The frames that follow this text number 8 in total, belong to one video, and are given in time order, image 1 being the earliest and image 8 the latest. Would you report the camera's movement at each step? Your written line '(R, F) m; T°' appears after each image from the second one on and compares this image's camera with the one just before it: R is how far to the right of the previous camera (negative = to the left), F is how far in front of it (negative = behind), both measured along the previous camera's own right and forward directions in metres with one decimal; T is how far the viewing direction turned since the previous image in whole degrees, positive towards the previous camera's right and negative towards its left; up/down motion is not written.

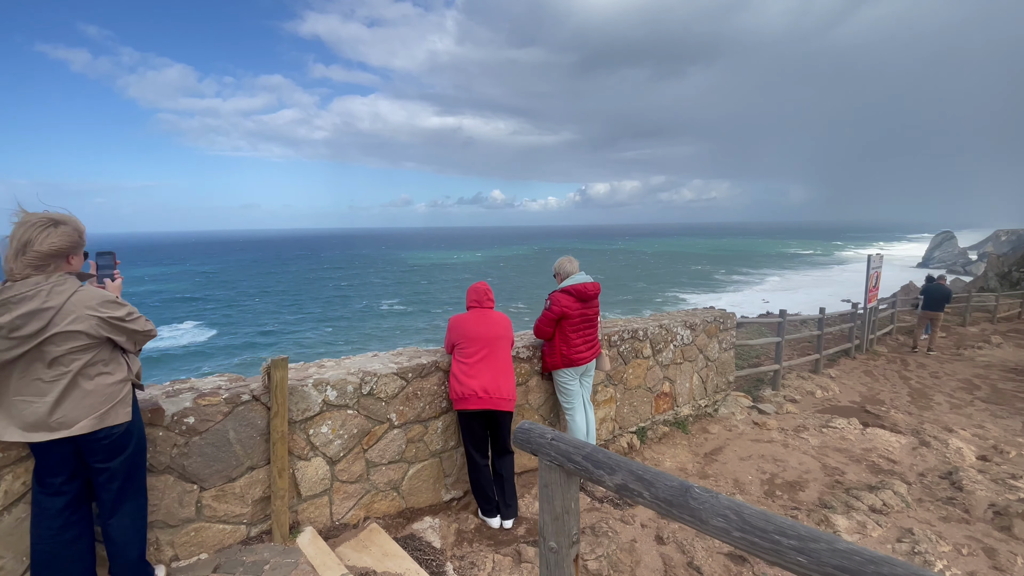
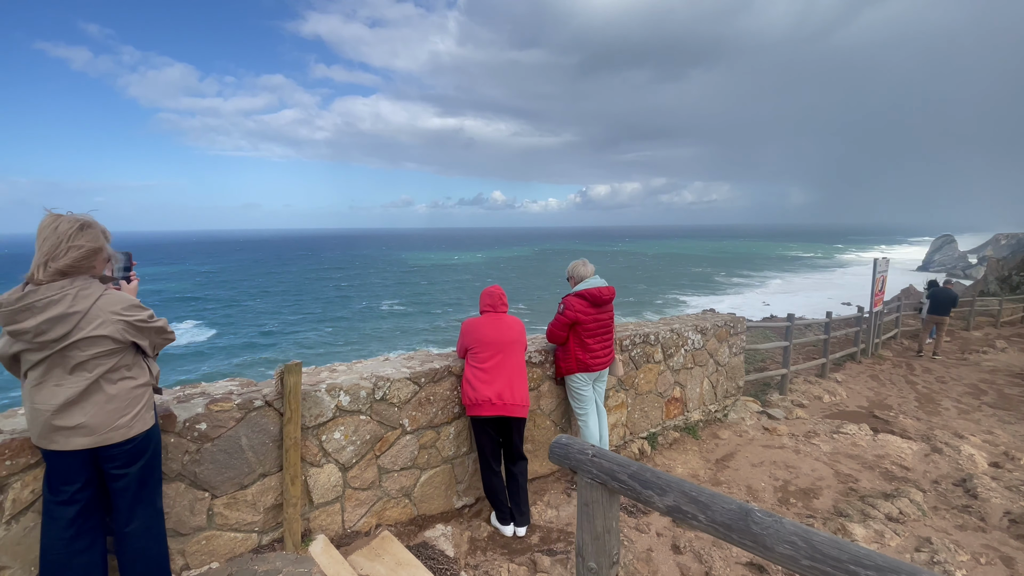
(-0.1, +0.1) m; 0°
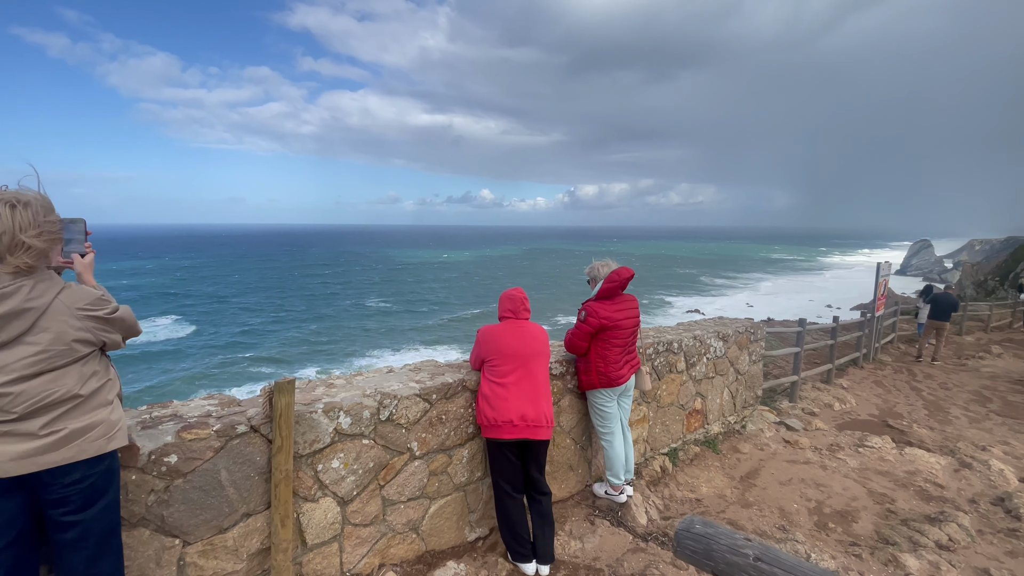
(-0.3, +0.5) m; +2°
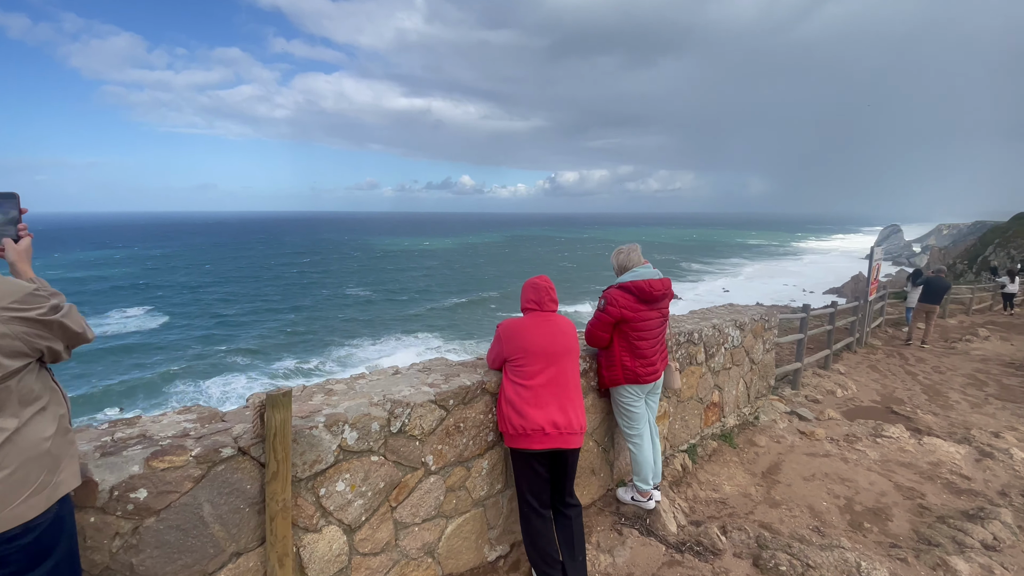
(-0.3, +0.4) m; +2°
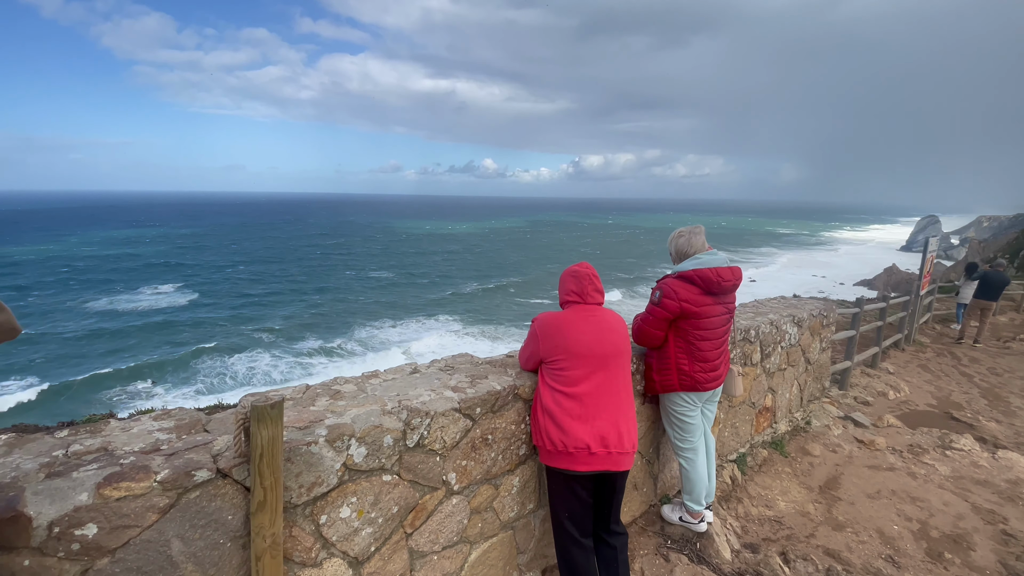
(-0.1, +0.5) m; -2°
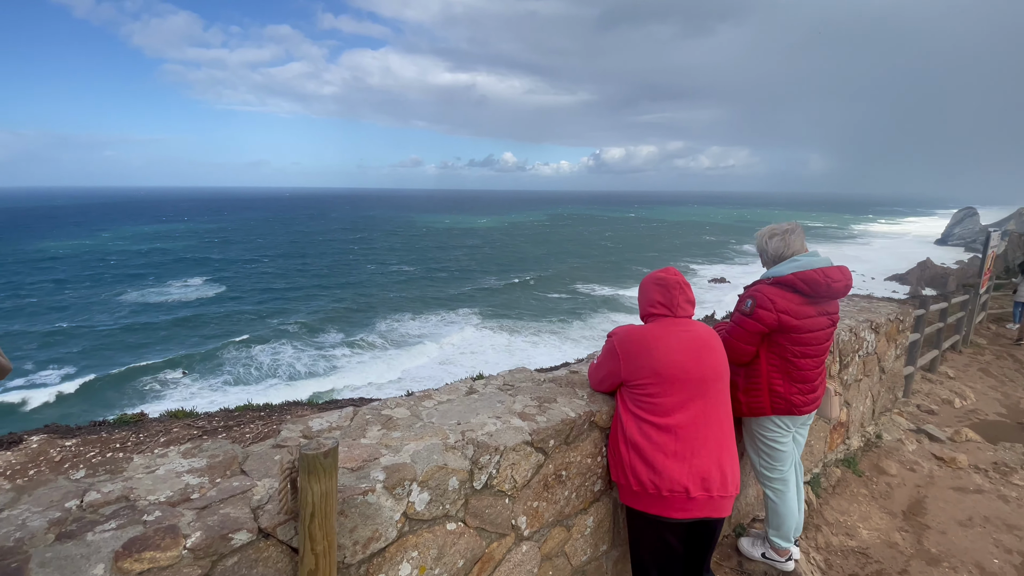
(-0.2, +0.3) m; -2°
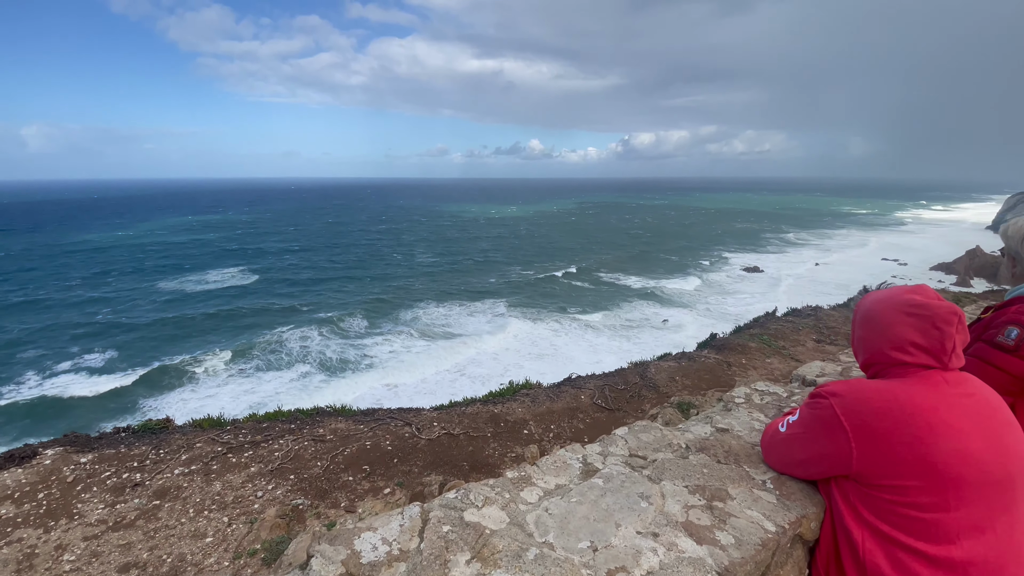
(-0.4, +0.8) m; -3°
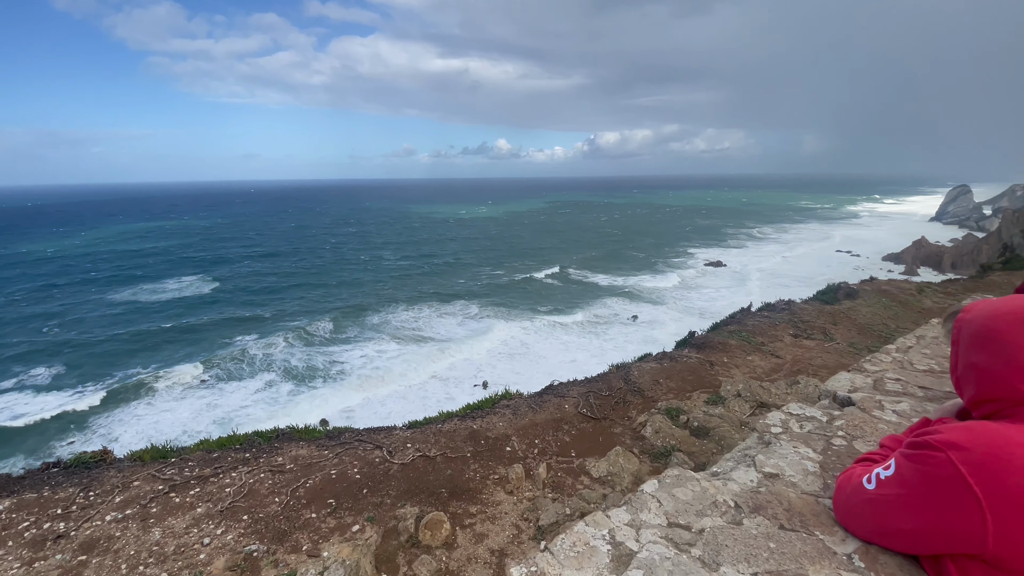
(-0.1, +0.4) m; +3°
